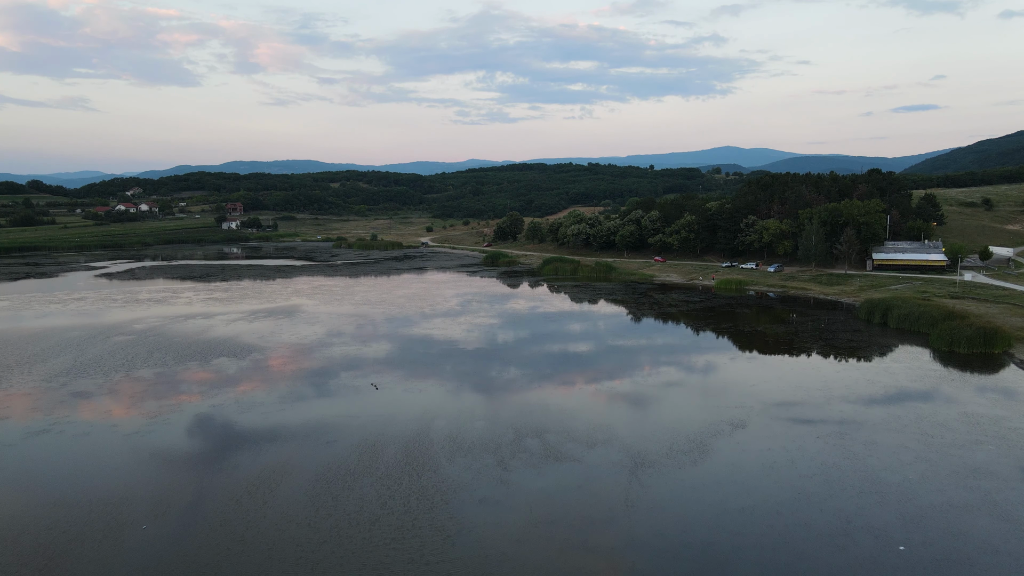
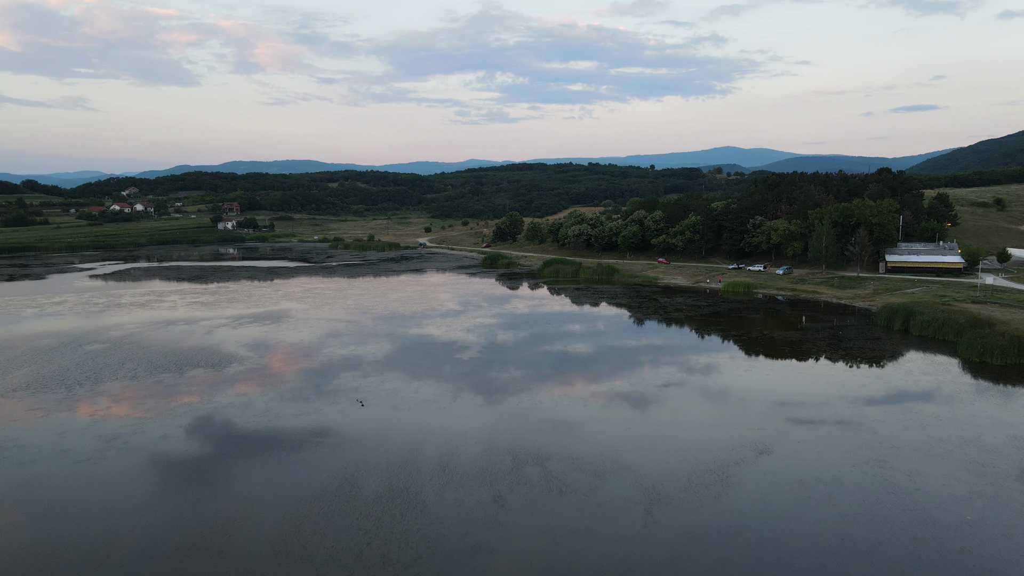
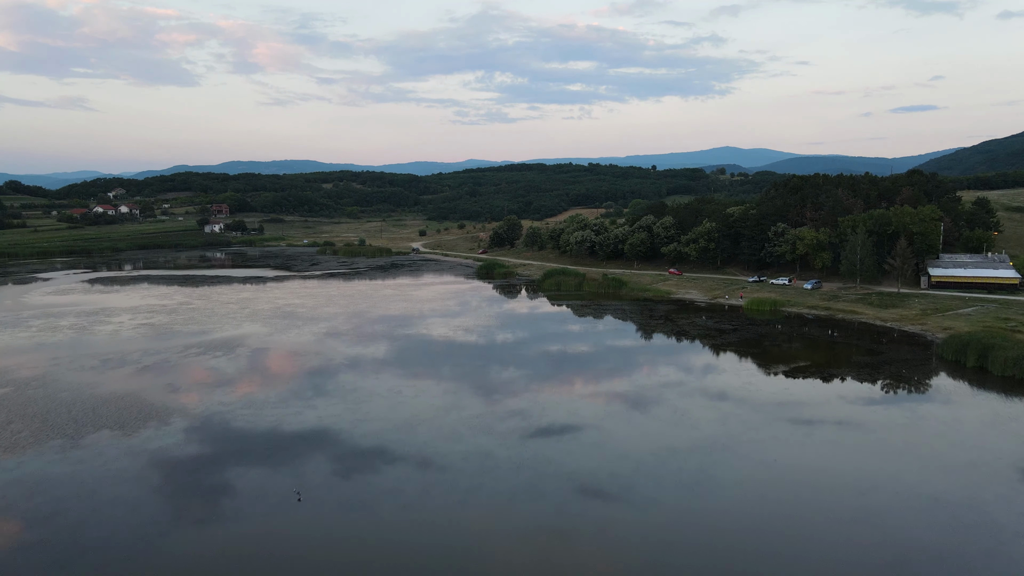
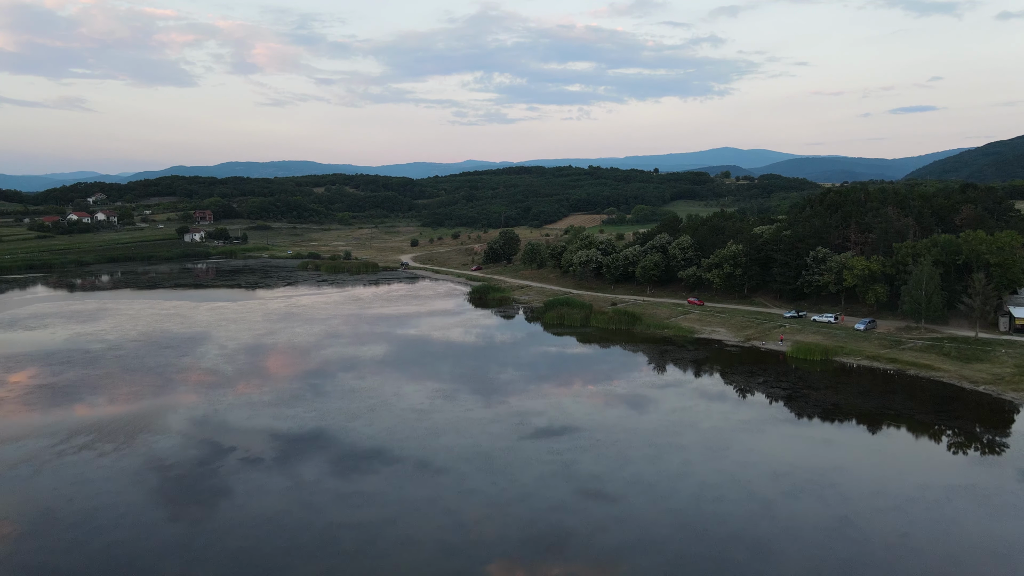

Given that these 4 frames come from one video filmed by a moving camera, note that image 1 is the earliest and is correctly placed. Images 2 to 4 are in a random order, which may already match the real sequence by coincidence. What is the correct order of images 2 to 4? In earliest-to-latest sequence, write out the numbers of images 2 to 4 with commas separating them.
3, 4, 2
